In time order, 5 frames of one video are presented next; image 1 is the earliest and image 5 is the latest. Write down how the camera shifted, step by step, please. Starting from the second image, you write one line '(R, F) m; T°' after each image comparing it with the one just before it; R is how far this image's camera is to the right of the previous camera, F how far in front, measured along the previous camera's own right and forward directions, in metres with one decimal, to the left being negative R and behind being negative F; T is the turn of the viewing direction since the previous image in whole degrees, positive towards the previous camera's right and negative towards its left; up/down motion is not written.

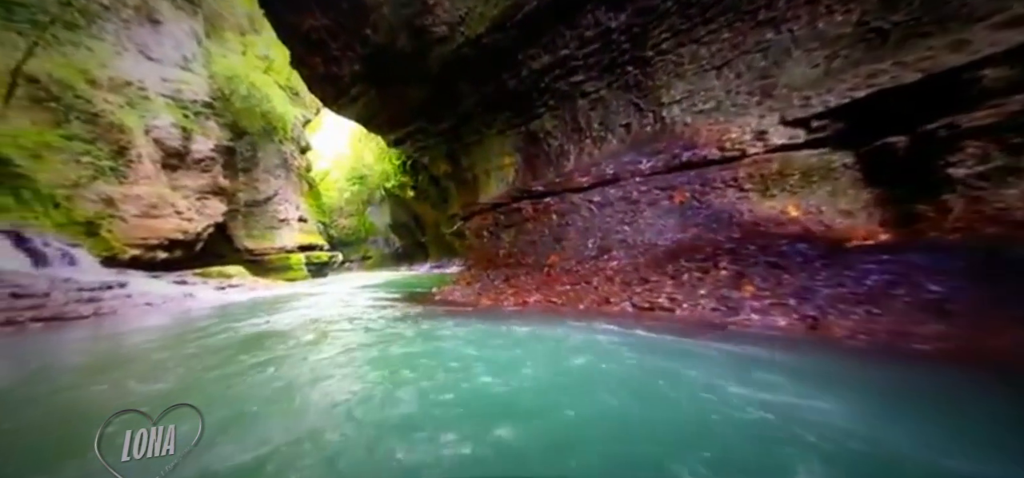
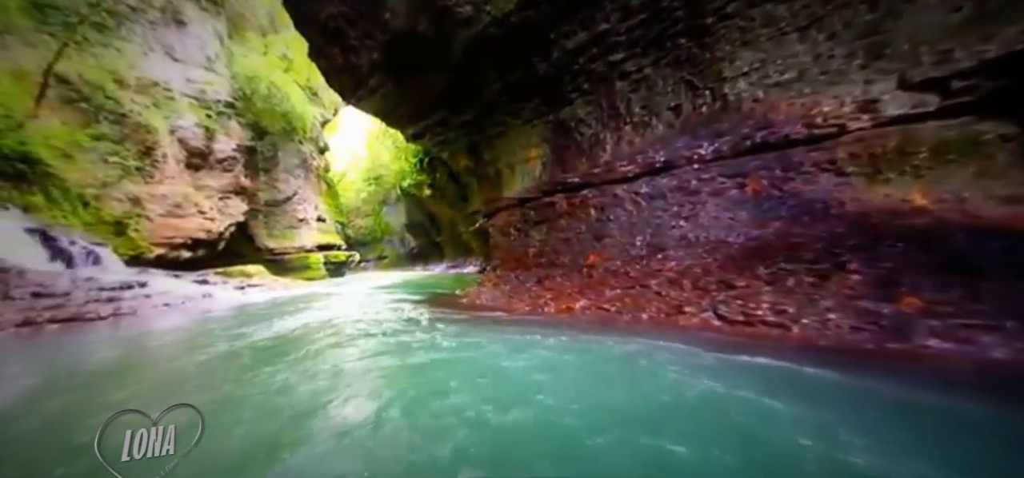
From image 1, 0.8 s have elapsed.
(-0.2, +0.5) m; -3°
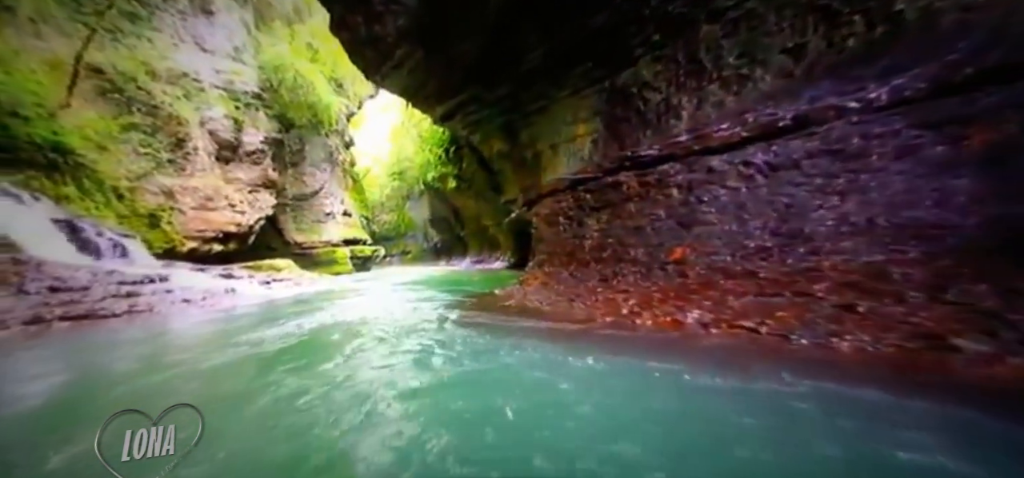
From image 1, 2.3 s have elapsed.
(-0.3, +0.9) m; -4°
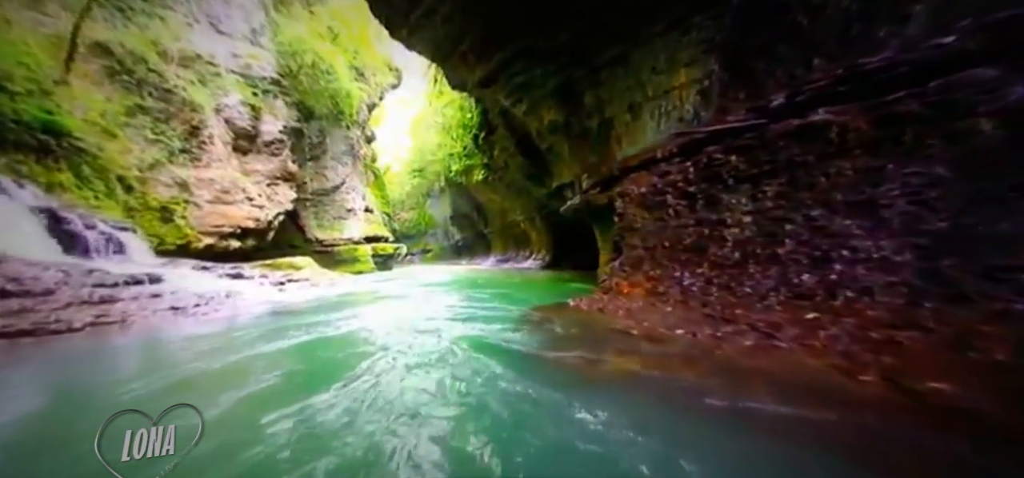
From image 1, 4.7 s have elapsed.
(-0.6, +1.6) m; -3°
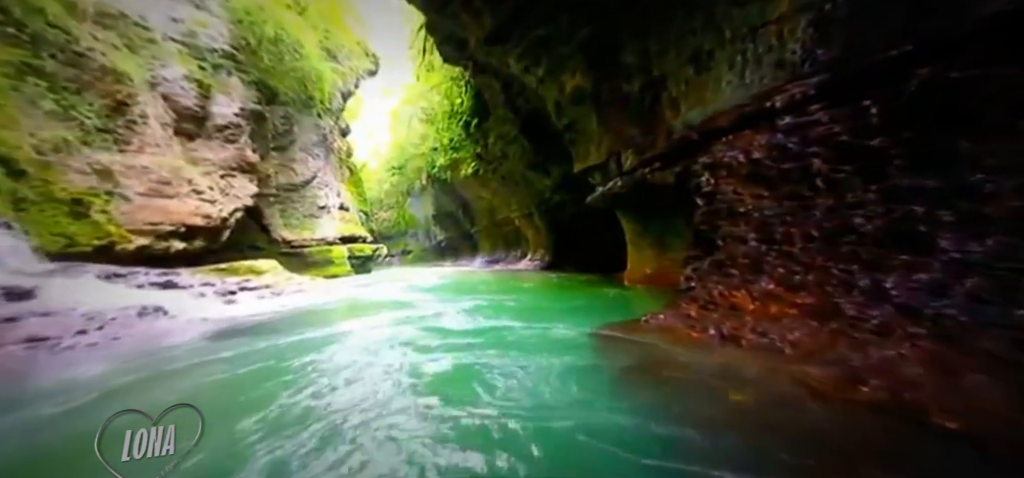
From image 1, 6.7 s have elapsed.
(-0.5, +1.5) m; +3°
